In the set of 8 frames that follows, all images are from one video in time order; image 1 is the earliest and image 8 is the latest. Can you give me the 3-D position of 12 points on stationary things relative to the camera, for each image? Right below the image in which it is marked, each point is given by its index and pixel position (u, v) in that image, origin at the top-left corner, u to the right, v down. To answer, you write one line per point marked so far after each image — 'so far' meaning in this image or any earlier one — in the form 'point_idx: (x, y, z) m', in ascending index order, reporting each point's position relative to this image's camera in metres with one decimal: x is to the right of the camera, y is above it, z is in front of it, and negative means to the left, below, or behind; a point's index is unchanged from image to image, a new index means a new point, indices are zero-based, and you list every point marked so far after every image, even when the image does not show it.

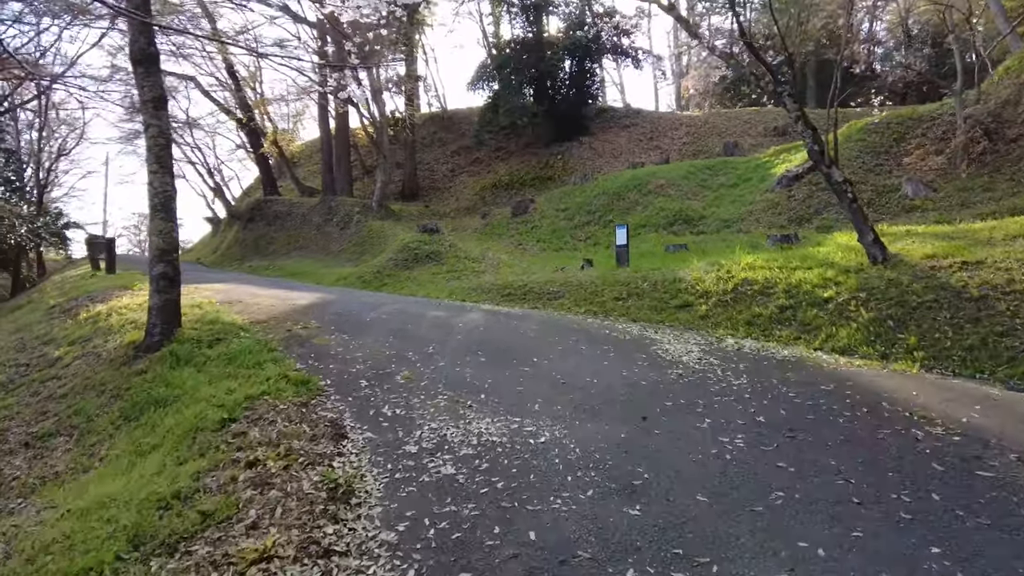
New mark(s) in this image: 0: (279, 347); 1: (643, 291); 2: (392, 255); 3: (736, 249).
0: (-2.4, -0.6, +6.7) m
1: (+2.3, -0.2, +11.2) m
2: (-3.4, +0.9, +18.4) m
3: (+4.9, +0.8, +14.5) m
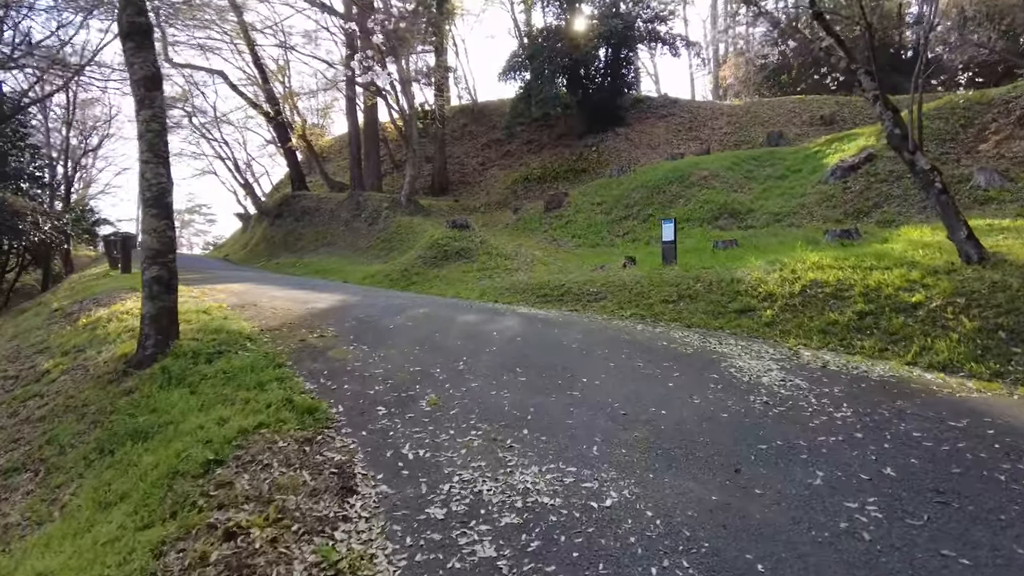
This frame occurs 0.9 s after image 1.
0: (-2.0, -0.7, +5.8) m
1: (+2.8, -0.2, +10.1) m
2: (-2.4, +1.0, +17.6) m
3: (+5.7, +0.8, +13.3) m
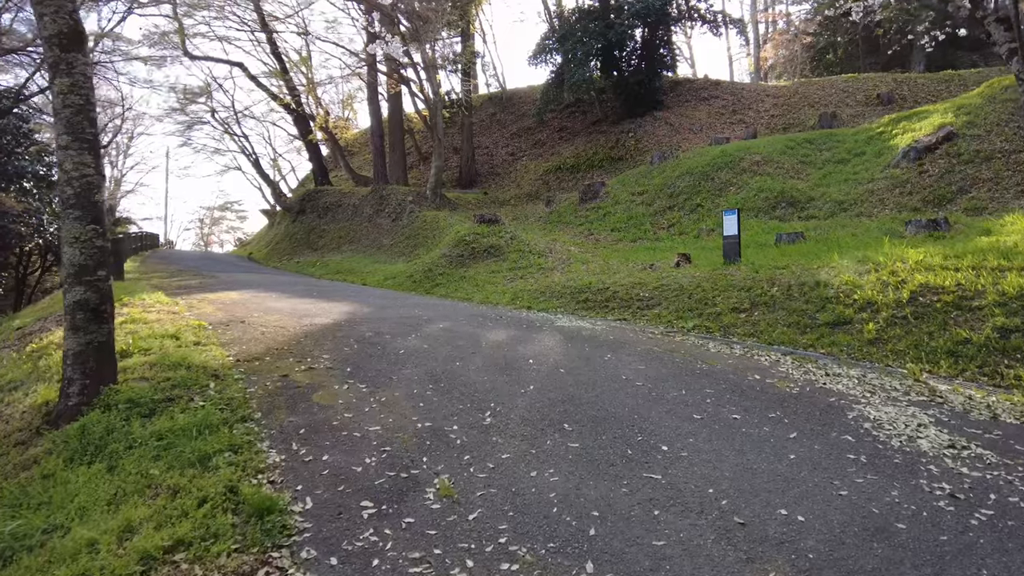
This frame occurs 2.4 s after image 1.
0: (-1.7, -0.8, +4.4) m
1: (+3.3, -0.3, +8.4) m
2: (-1.6, +1.0, +16.1) m
3: (+6.3, +0.8, +11.5) m
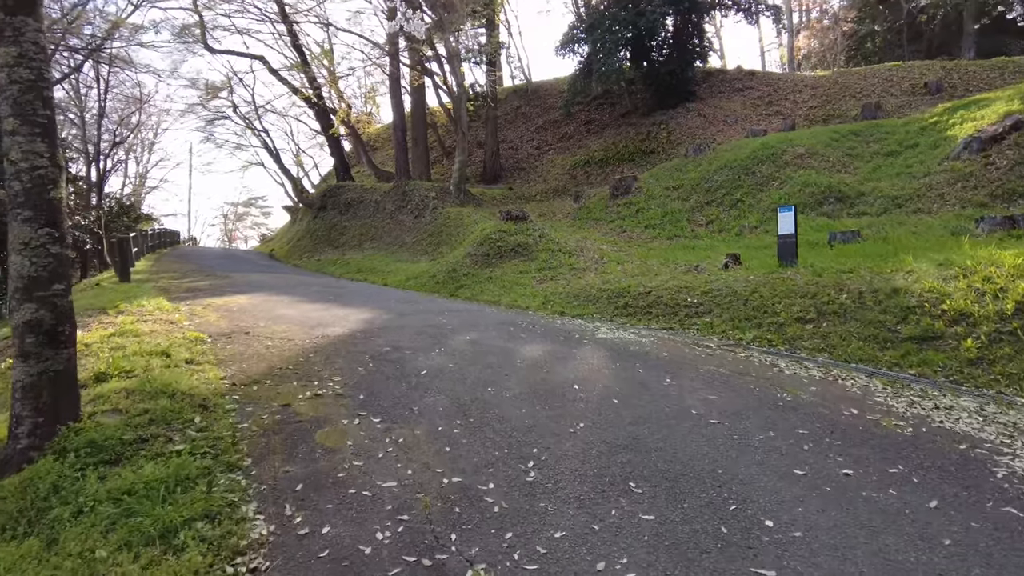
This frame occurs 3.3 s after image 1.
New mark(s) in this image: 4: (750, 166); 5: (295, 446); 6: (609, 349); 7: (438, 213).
0: (-1.4, -0.9, +3.5) m
1: (+3.7, -0.4, +7.4) m
2: (-1.0, +0.9, +15.3) m
3: (+6.8, +0.7, +10.4) m
4: (+6.9, +3.6, +19.1) m
5: (-1.3, -0.9, +3.8) m
6: (+0.9, -0.6, +6.3) m
7: (-2.3, +2.3, +19.9) m
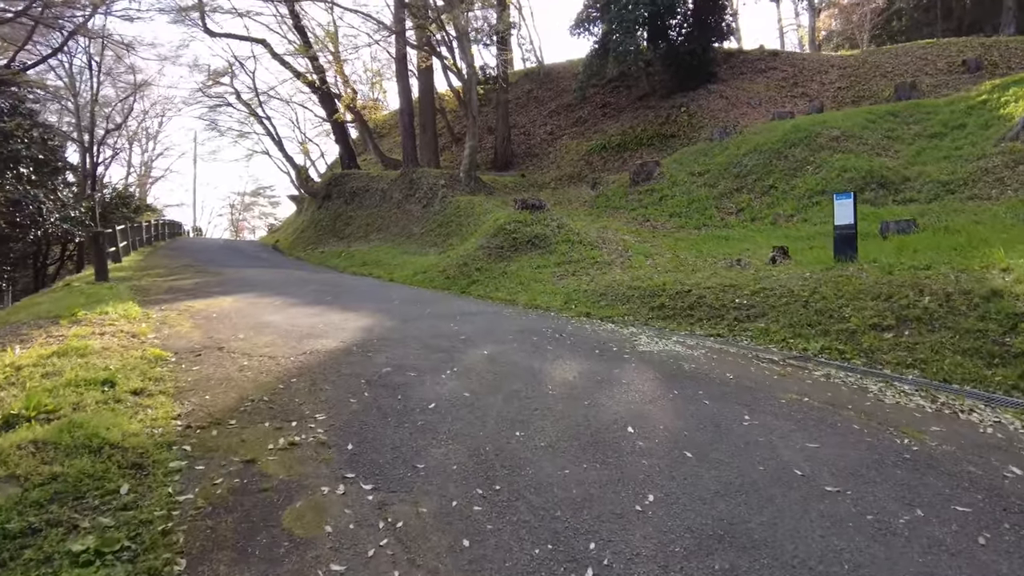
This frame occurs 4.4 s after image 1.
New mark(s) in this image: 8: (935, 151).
0: (-1.3, -1.0, +2.4) m
1: (+4.0, -0.4, +6.2) m
2: (-0.6, +1.0, +14.1) m
3: (+7.0, +0.8, +9.1) m
4: (+7.3, +3.8, +17.8) m
5: (-1.1, -1.0, +2.7) m
6: (+1.2, -0.6, +5.2) m
7: (-1.8, +2.5, +18.8) m
8: (+10.3, +3.3, +16.0) m
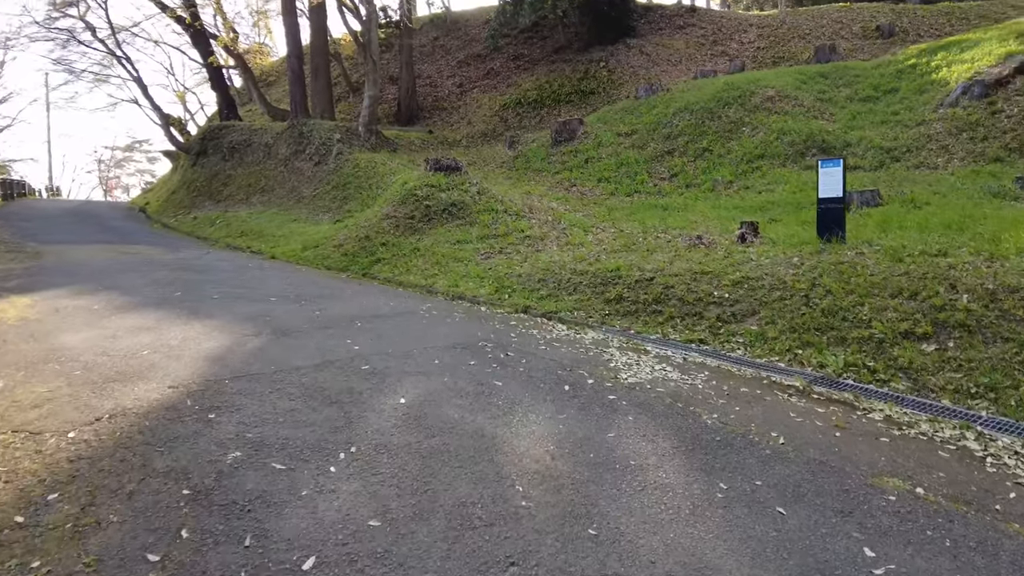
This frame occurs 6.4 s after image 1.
0: (-1.2, -1.3, +0.4) m
1: (+3.4, -0.4, +4.8) m
2: (-2.2, +1.4, +11.9) m
3: (+6.1, +1.0, +8.0) m
4: (+5.1, +4.5, +16.5) m
5: (-1.0, -1.3, +0.6) m
6: (+0.8, -0.7, +3.4) m
7: (-4.1, +3.1, +16.2) m
8: (+8.3, +4.0, +15.1) m
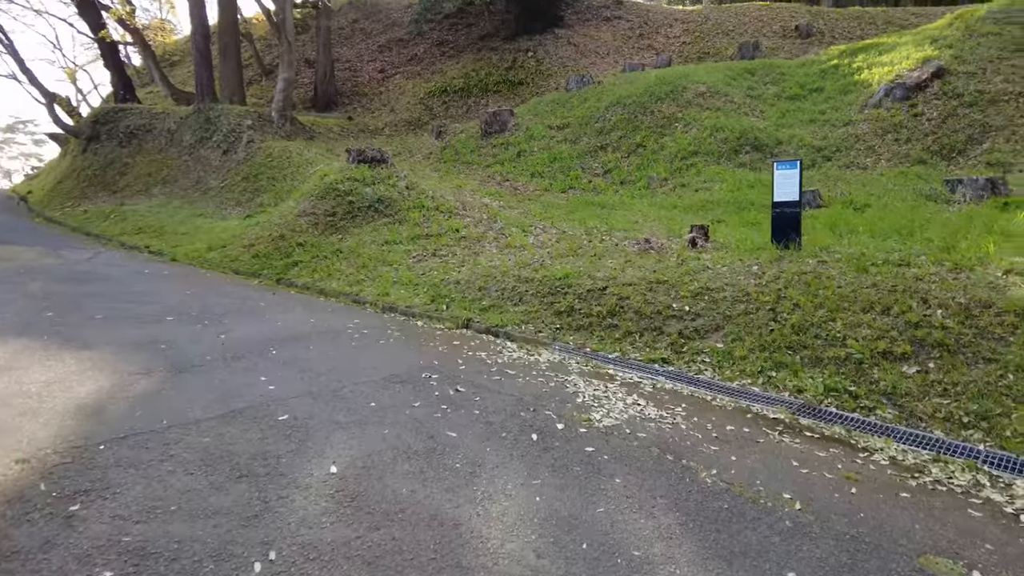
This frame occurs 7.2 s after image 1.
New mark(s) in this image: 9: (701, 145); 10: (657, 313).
0: (-0.9, -1.5, -0.4) m
1: (+3.1, -0.5, +4.5) m
2: (-3.3, +1.4, +10.8) m
3: (+5.4, +0.9, +8.0) m
4: (+3.3, +4.5, +16.2) m
5: (-0.8, -1.5, -0.1) m
6: (+0.7, -0.9, +2.8) m
7: (-5.7, +3.1, +14.9) m
8: (+6.7, +4.1, +15.2) m
9: (+4.1, +3.1, +14.3) m
10: (+1.3, -0.2, +5.9) m
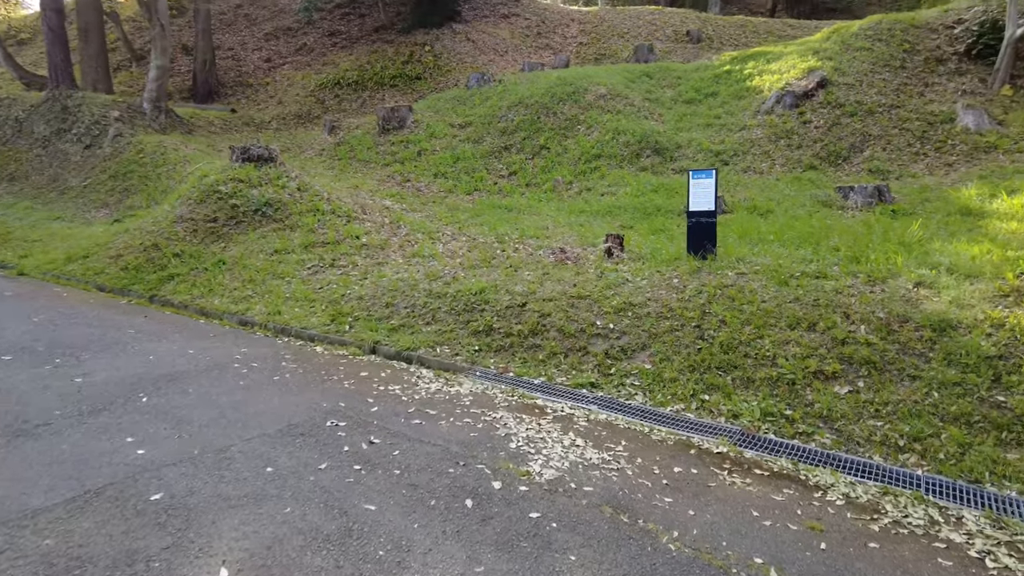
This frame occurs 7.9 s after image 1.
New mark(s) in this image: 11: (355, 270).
0: (-0.6, -1.8, -1.0) m
1: (+2.6, -0.6, +4.5) m
2: (-4.8, +1.2, +9.7) m
3: (+4.3, +0.9, +8.3) m
4: (+0.9, +4.5, +16.0) m
5: (-0.5, -1.7, -0.7) m
6: (+0.5, -1.1, +2.4) m
7: (-7.8, +2.9, +13.3) m
8: (+4.4, +4.0, +15.6) m
9: (+2.0, +3.0, +14.3) m
10: (+0.6, -0.4, +5.5) m
11: (-1.8, +0.2, +7.8) m
